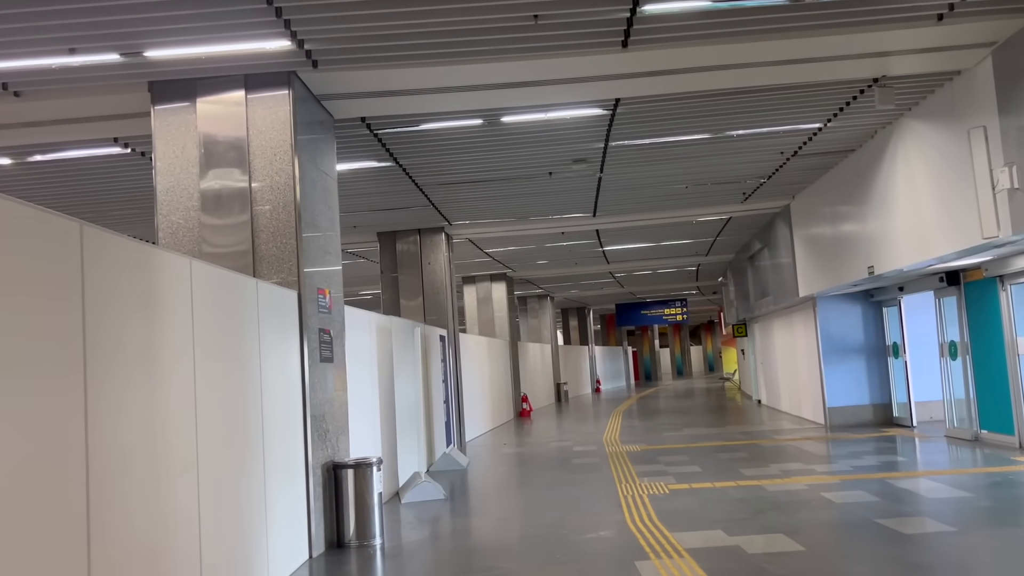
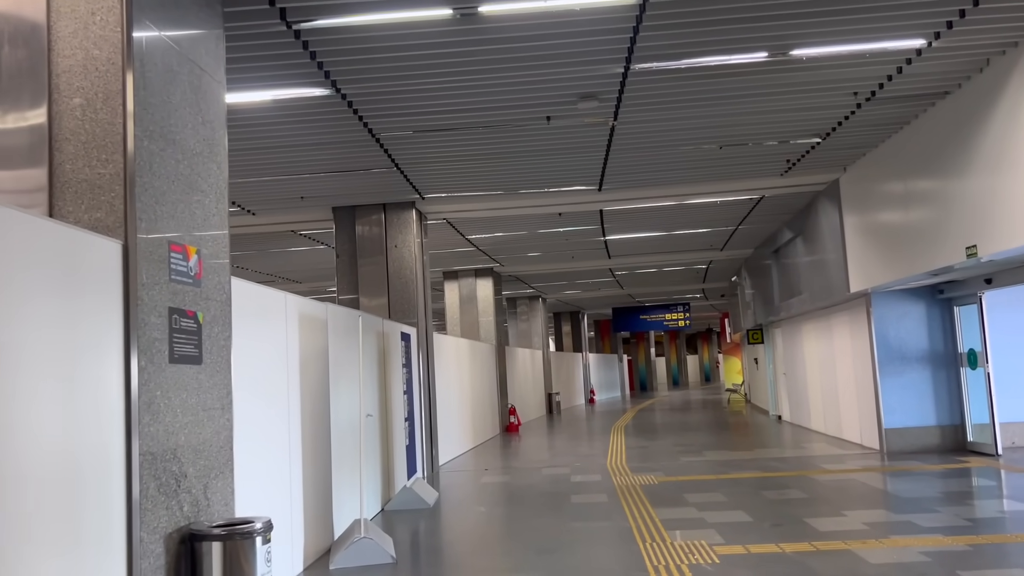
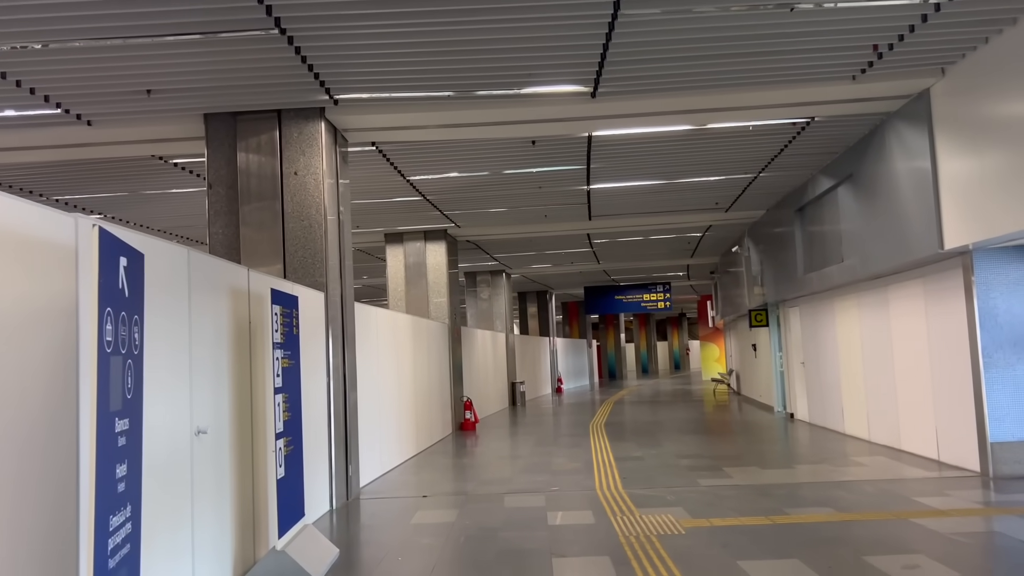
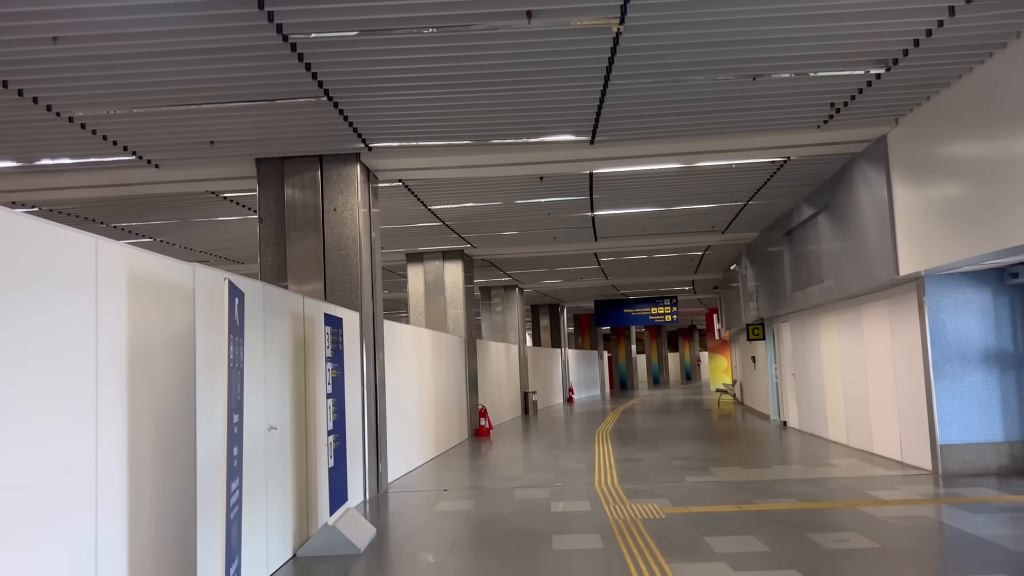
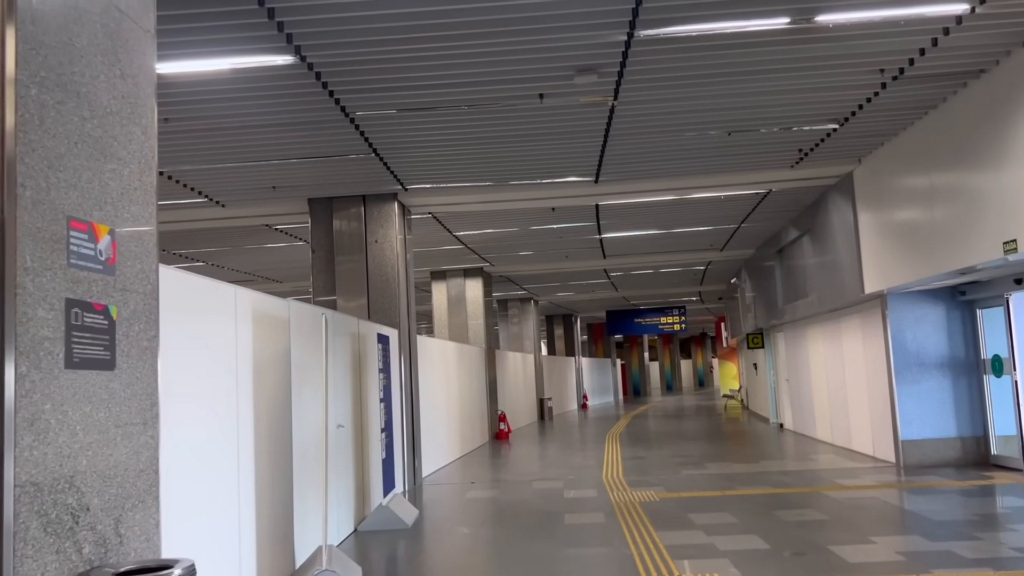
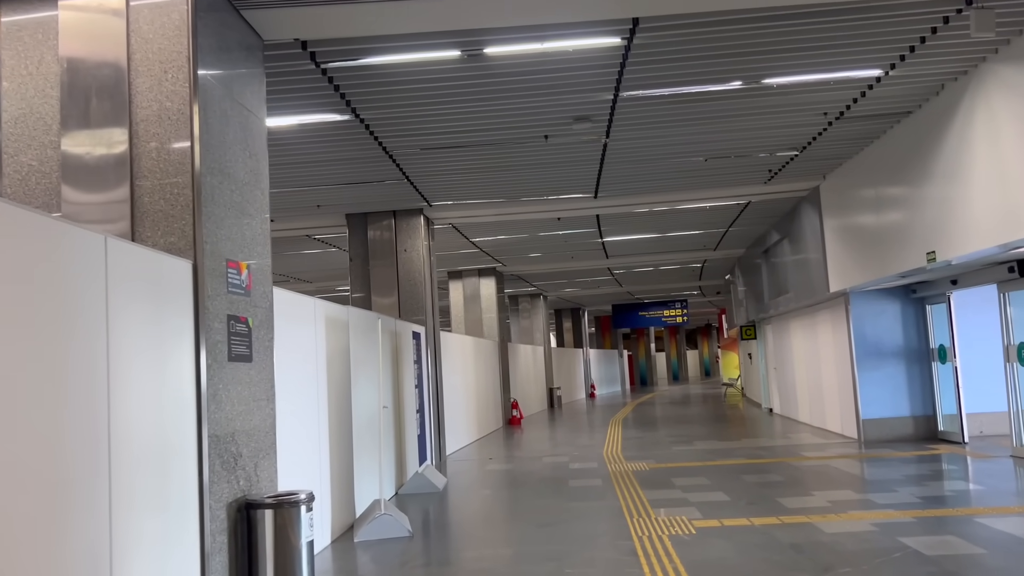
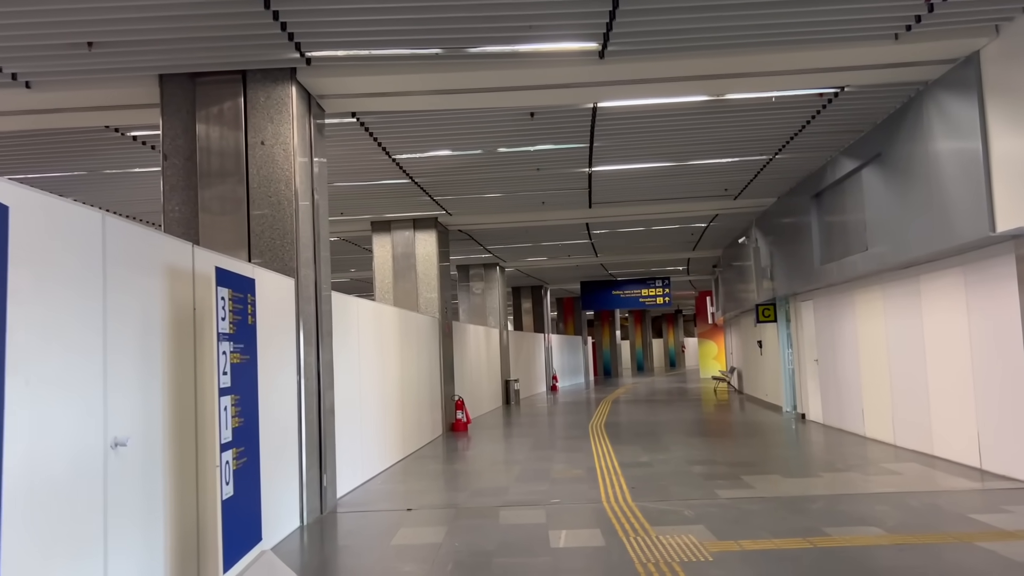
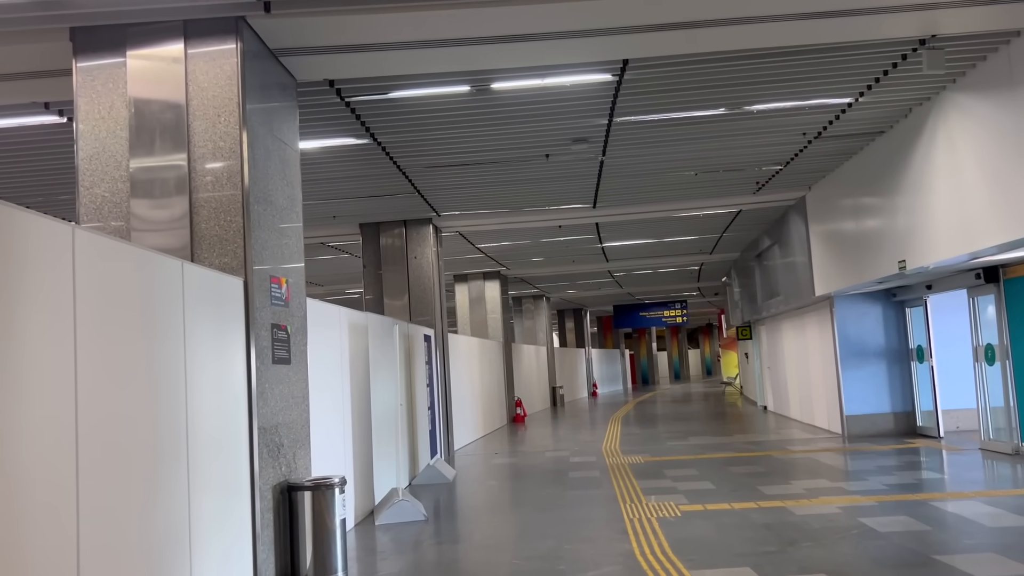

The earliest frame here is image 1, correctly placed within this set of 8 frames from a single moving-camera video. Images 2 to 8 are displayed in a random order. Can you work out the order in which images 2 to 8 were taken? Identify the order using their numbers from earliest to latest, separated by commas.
8, 6, 2, 5, 4, 3, 7
